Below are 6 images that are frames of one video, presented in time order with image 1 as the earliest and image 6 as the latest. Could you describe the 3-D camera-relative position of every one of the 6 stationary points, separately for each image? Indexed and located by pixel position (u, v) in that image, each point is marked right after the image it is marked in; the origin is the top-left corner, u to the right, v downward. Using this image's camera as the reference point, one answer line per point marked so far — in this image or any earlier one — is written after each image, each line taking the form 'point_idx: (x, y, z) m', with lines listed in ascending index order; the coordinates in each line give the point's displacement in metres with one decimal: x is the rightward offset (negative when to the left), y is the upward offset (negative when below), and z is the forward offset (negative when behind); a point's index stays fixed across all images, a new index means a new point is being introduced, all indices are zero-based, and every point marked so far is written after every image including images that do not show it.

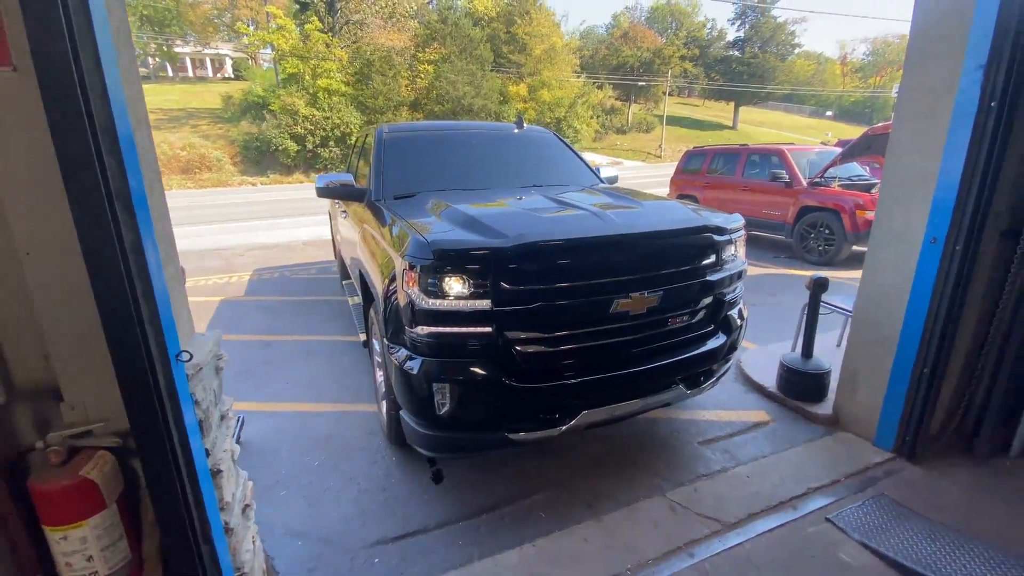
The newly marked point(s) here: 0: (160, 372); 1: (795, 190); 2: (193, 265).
0: (-0.9, -0.2, +1.2) m
1: (+5.2, +1.8, +8.7) m
2: (-6.3, +0.5, +9.4) m
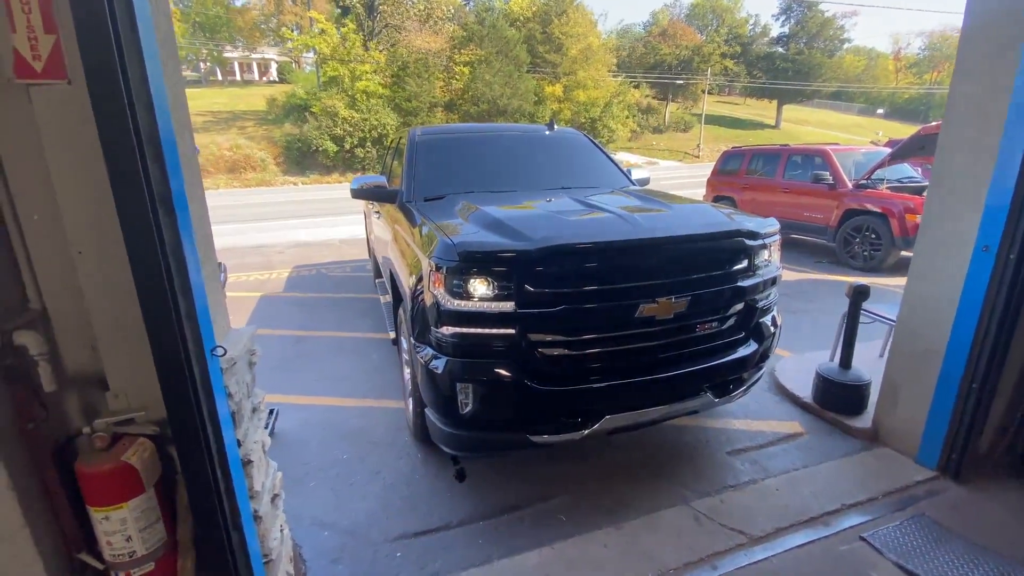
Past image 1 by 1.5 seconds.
0: (-0.9, -0.2, +1.3) m
1: (+5.8, +1.7, +8.3) m
2: (-5.7, +0.6, +9.8) m
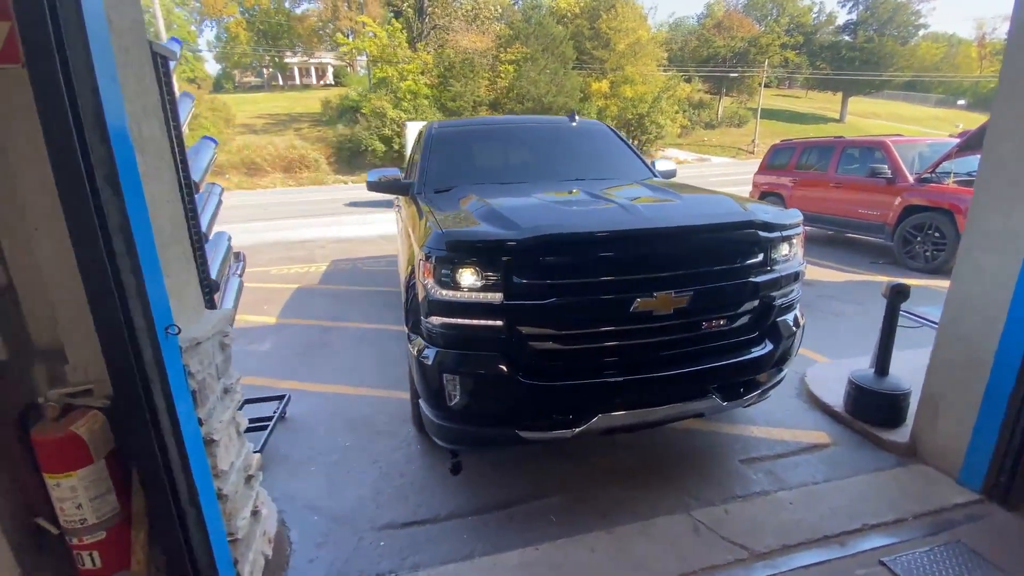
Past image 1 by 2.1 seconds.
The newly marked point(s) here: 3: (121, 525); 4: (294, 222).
0: (-1.0, -0.2, +1.3) m
1: (+6.3, +1.6, +7.7) m
2: (-5.0, +0.7, +10.2) m
3: (-1.2, -0.7, +1.4) m
4: (-6.4, +2.0, +14.0) m
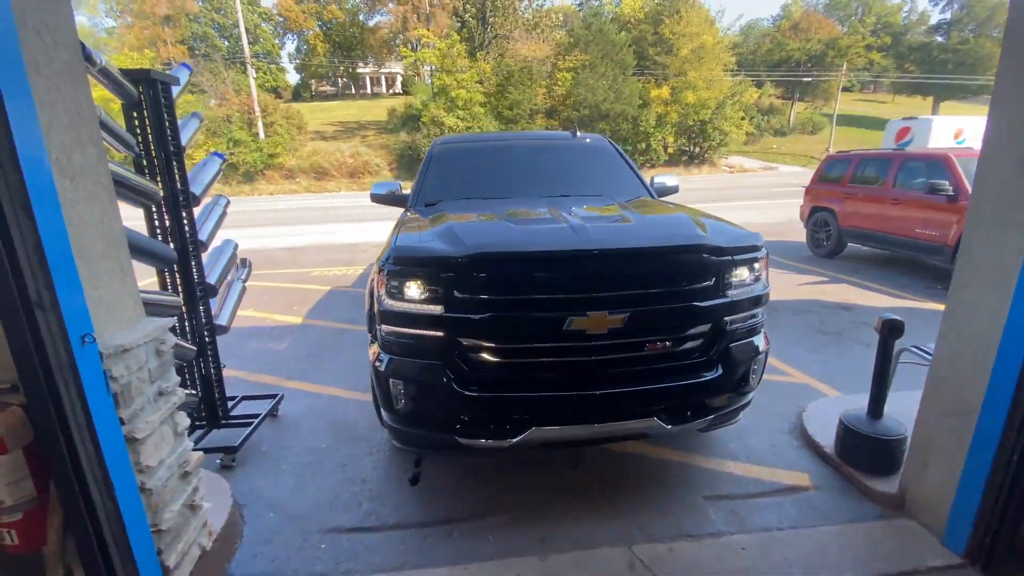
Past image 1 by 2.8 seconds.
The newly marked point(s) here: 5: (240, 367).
0: (-1.5, -0.2, +1.5) m
1: (+6.6, +1.2, +6.9) m
2: (-4.3, +0.7, +10.8) m
3: (-1.6, -0.8, +1.6) m
4: (-5.2, +2.0, +14.7) m
5: (-2.8, -0.8, +4.9) m
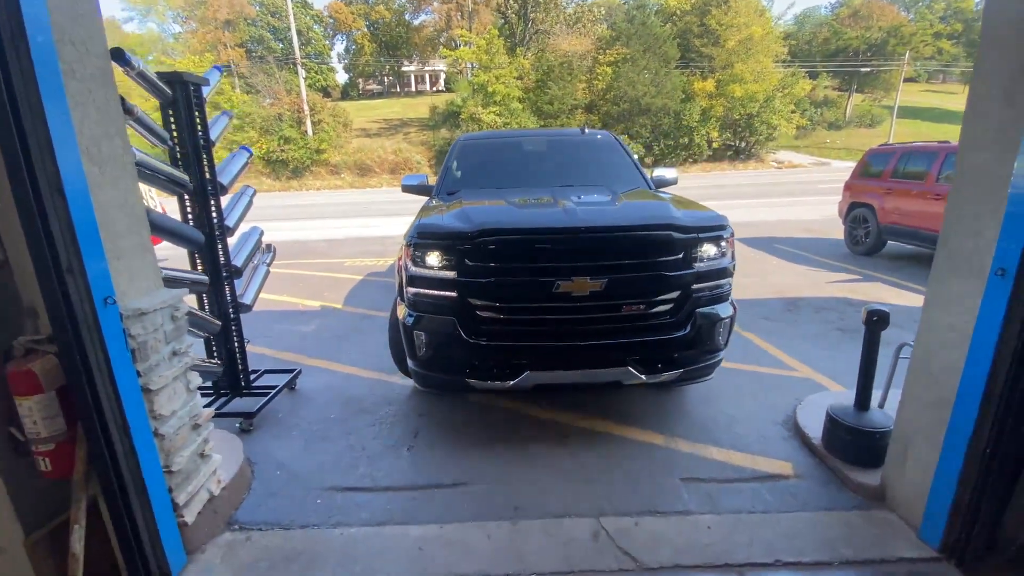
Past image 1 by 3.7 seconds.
0: (-1.7, -0.1, +1.8) m
1: (+6.9, +1.2, +6.5) m
2: (-3.7, +0.9, +11.3) m
3: (-1.8, -0.6, +1.9) m
4: (-4.2, +2.2, +15.2) m
5: (-2.7, -0.7, +5.3) m
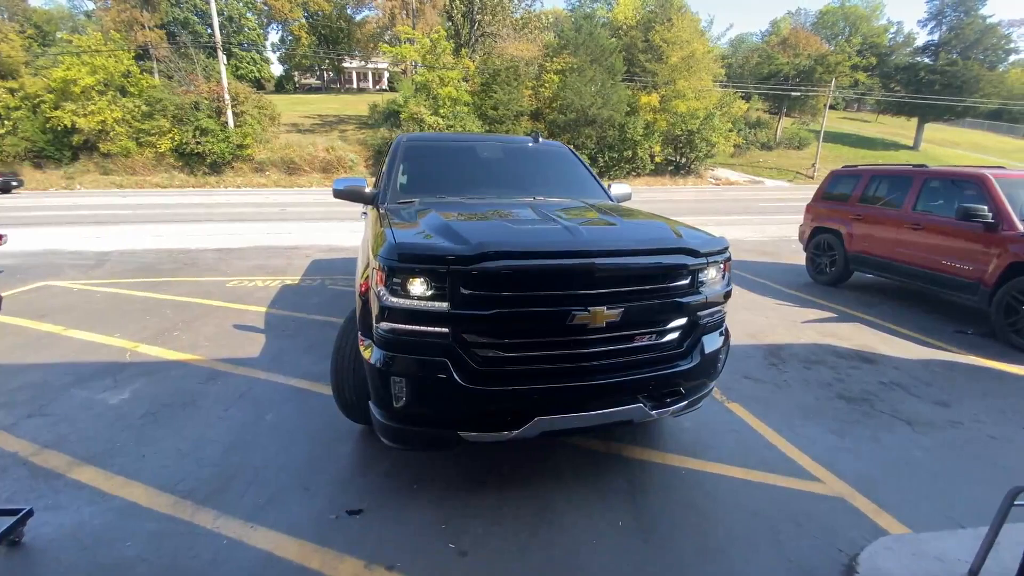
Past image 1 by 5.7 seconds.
0: (-1.9, -0.5, +0.1) m
1: (+6.0, +0.6, +5.8) m
2: (-5.1, +0.5, +9.3) m
3: (-2.1, -1.0, +0.2) m
4: (-6.1, +1.7, +13.1) m
5: (-3.4, -1.1, +3.4) m
